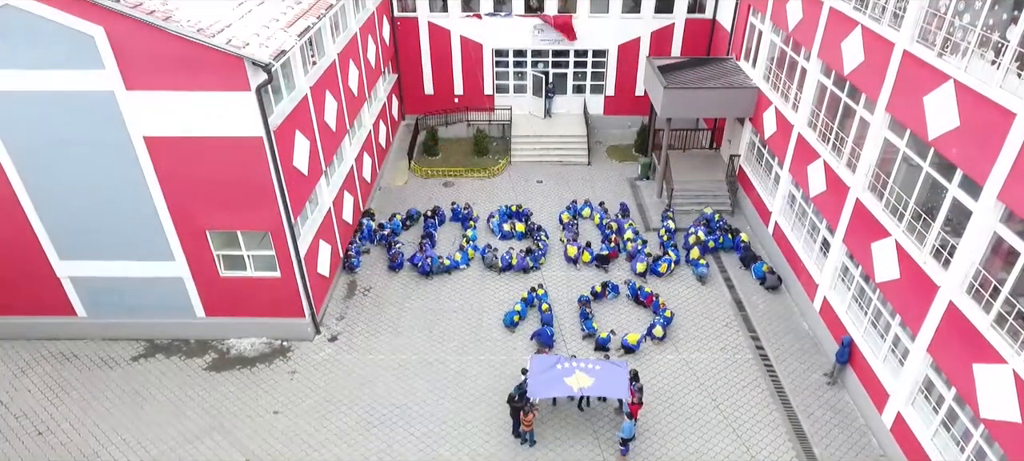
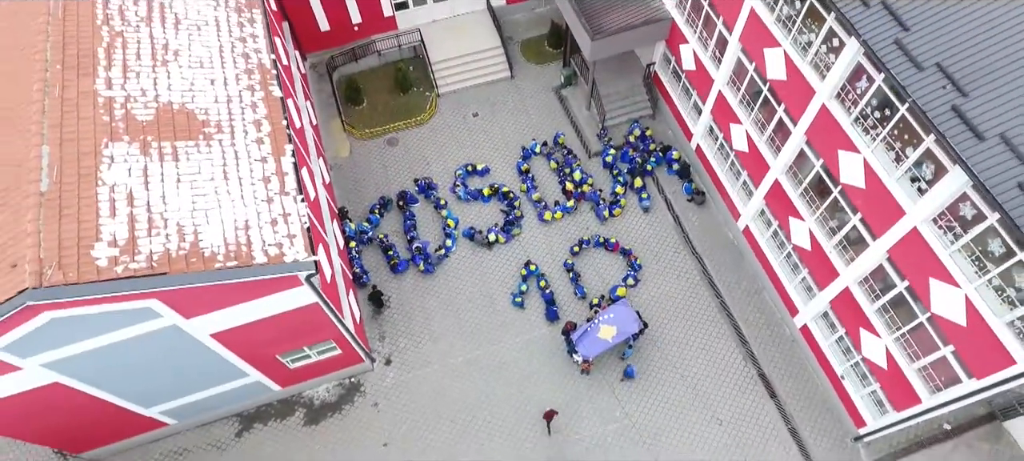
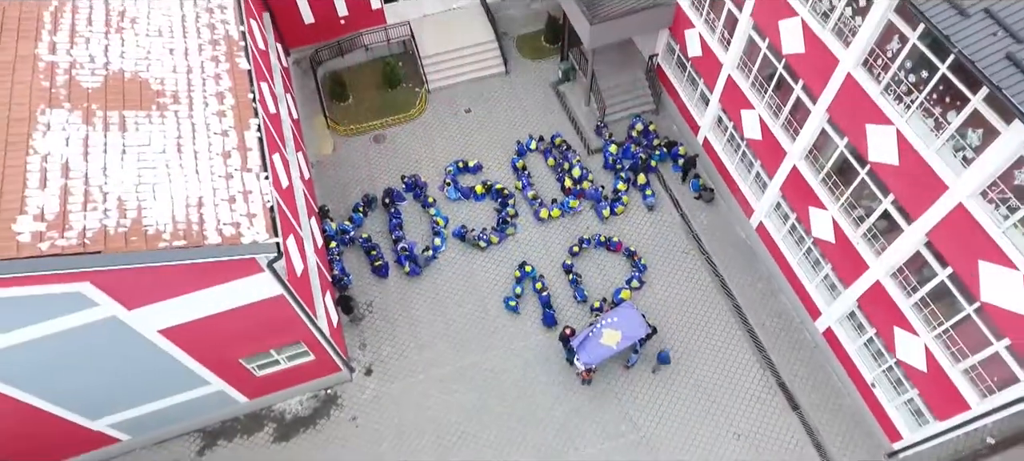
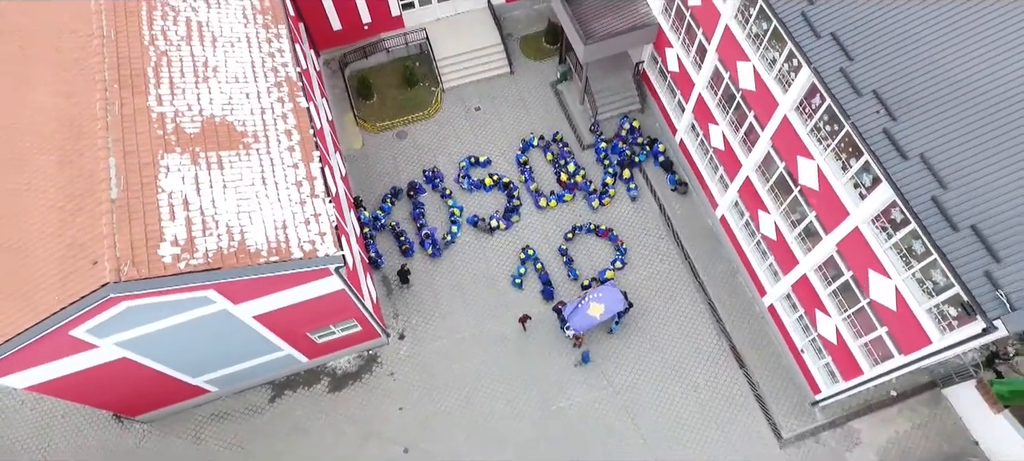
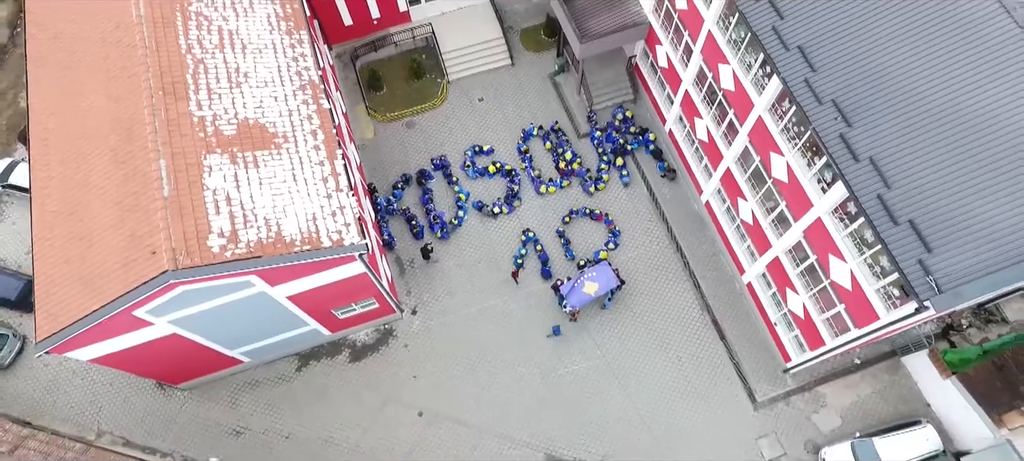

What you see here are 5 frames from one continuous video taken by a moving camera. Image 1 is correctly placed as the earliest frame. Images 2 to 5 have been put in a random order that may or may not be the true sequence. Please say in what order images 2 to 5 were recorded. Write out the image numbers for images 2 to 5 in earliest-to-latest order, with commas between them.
3, 2, 4, 5
